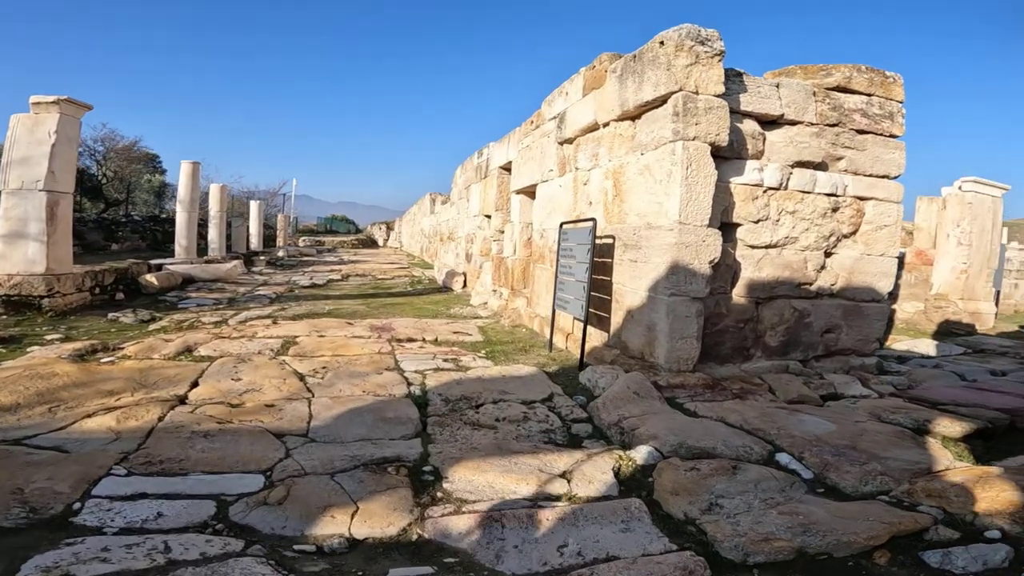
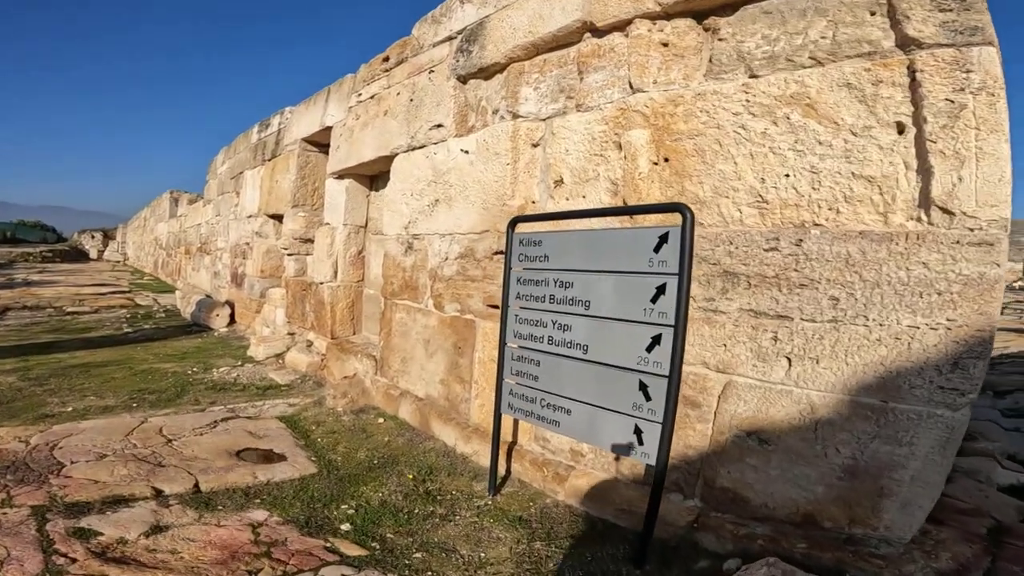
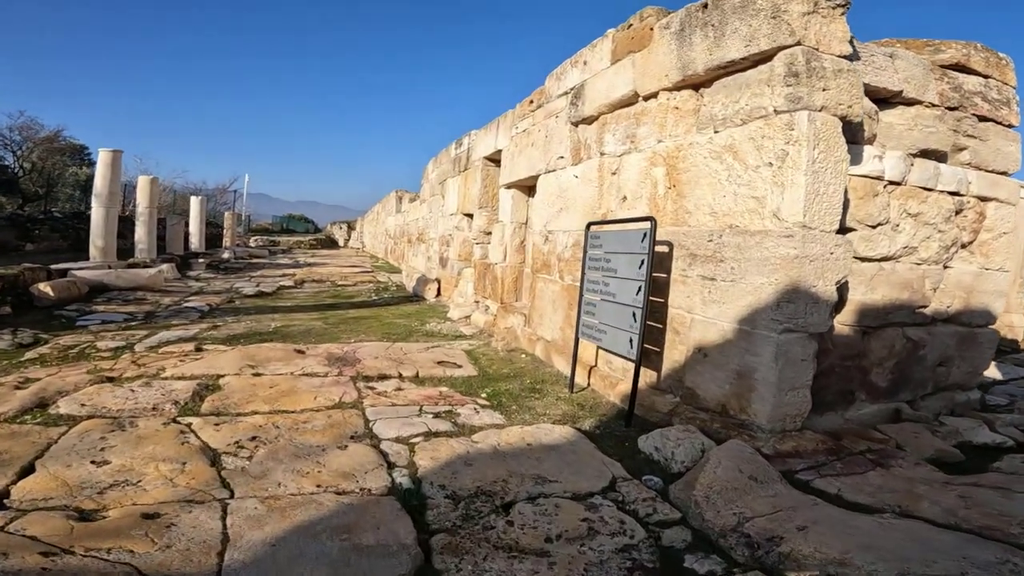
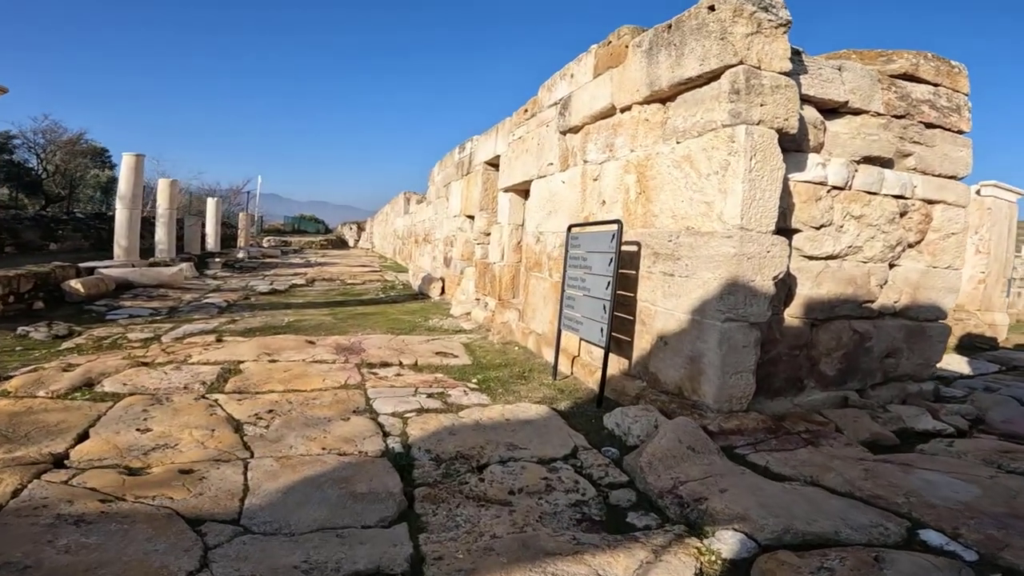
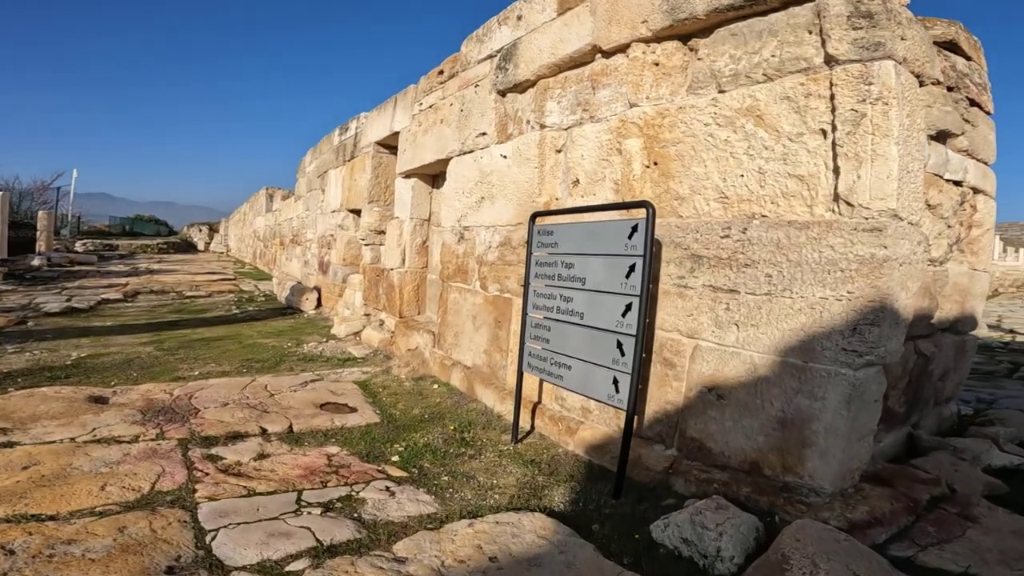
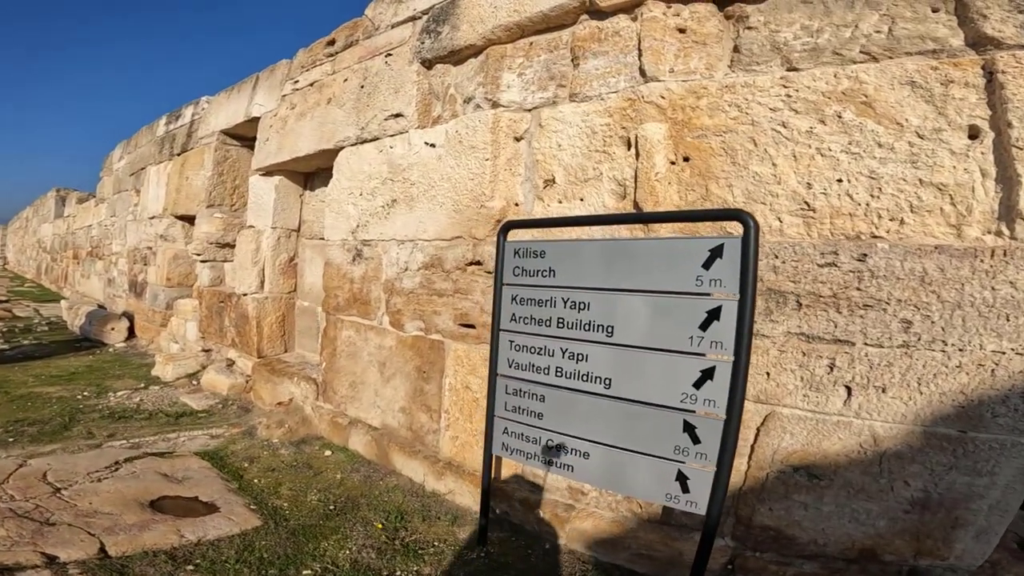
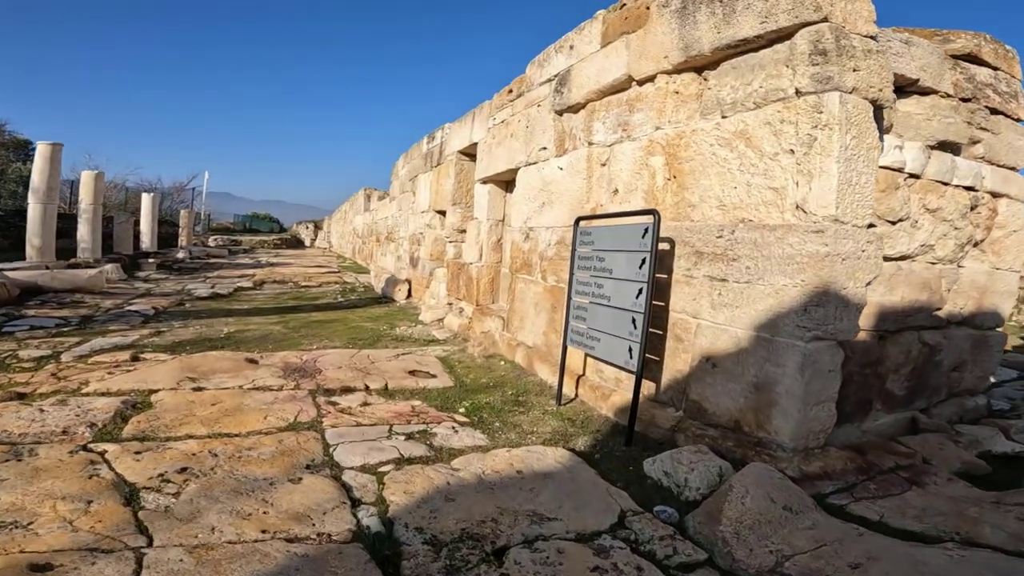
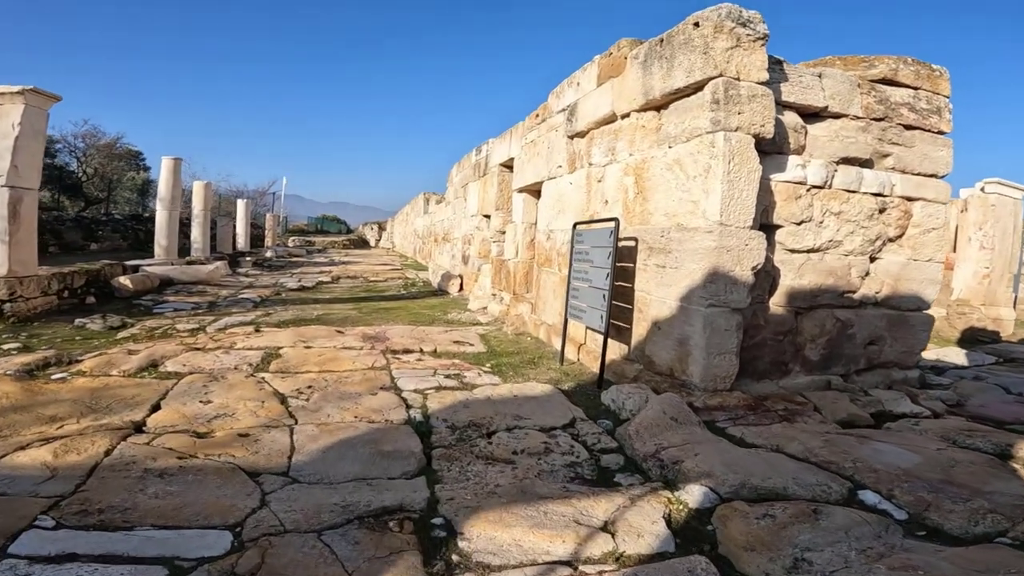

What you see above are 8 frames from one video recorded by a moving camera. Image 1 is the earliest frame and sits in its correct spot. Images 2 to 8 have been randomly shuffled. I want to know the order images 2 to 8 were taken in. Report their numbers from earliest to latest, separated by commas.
8, 4, 3, 7, 5, 2, 6
